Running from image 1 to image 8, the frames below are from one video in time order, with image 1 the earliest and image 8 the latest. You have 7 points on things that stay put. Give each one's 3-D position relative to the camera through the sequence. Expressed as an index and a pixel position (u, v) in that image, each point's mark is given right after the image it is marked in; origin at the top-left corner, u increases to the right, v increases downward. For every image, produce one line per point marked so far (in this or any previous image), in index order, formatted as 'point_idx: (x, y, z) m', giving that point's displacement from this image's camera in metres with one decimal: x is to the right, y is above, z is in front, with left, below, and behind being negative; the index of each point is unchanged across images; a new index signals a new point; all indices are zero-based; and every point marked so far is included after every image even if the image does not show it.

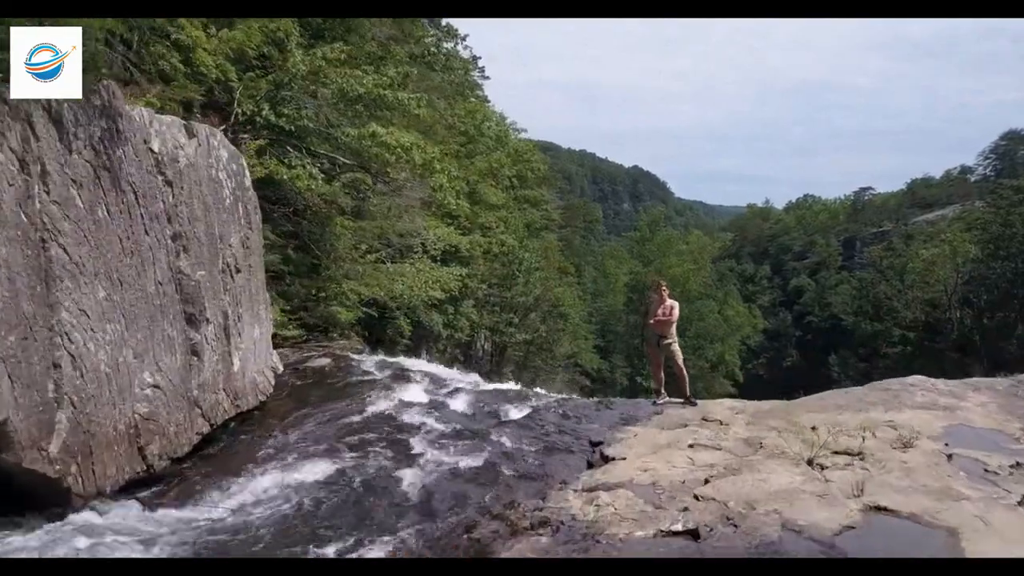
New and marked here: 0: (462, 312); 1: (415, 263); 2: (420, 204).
0: (-1.3, -0.6, +19.9) m
1: (-1.8, +0.5, +14.3) m
2: (-1.9, +1.6, +15.2) m
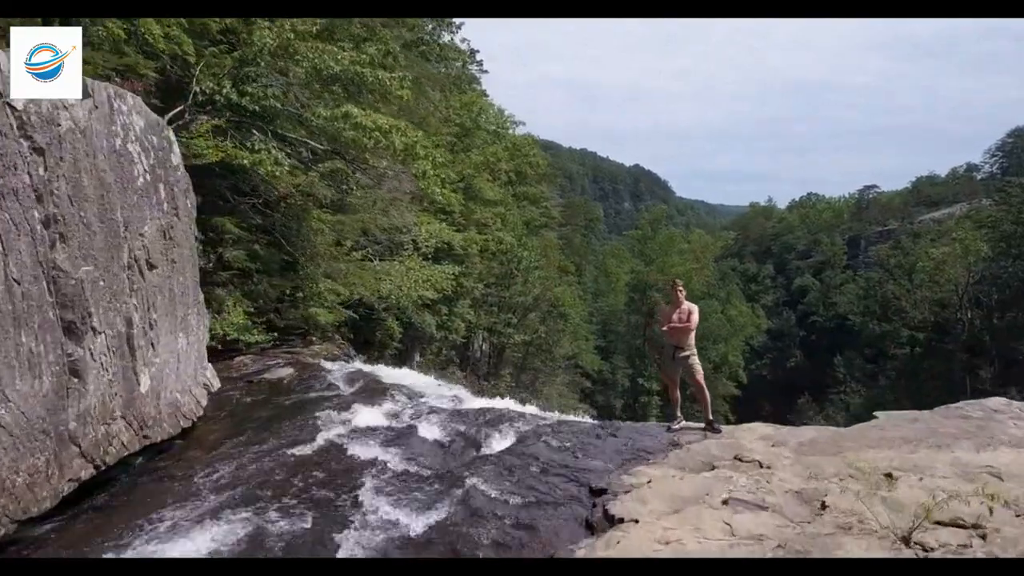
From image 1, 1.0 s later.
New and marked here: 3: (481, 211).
0: (-1.3, -0.6, +19.1) m
1: (-1.9, +0.5, +13.4) m
2: (-2.0, +1.6, +14.3) m
3: (-0.8, +1.9, +19.4) m
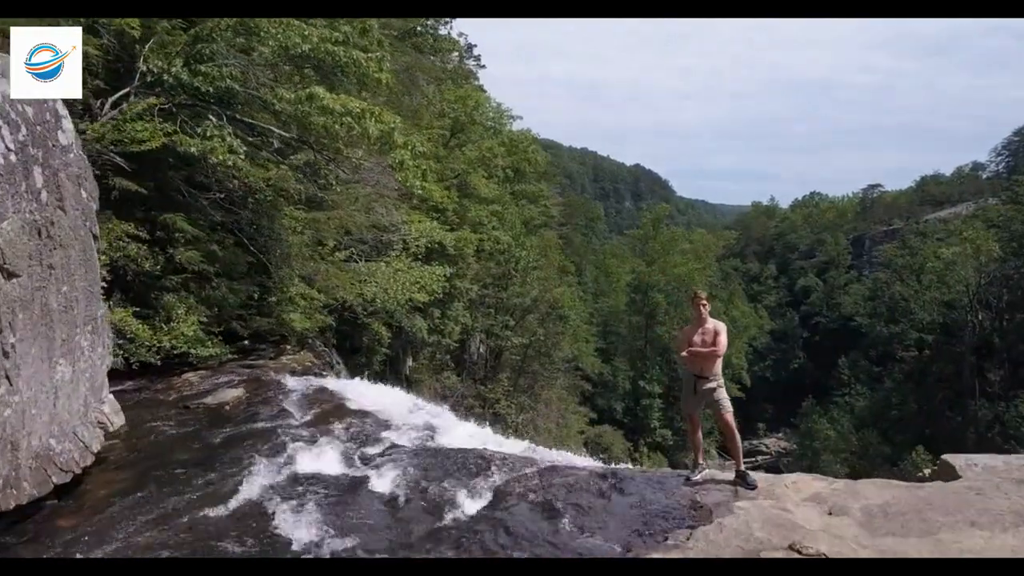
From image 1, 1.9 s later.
0: (-1.4, -0.6, +18.2) m
1: (-2.0, +0.4, +12.6) m
2: (-2.1, +1.6, +13.5) m
3: (-0.9, +1.9, +18.6) m
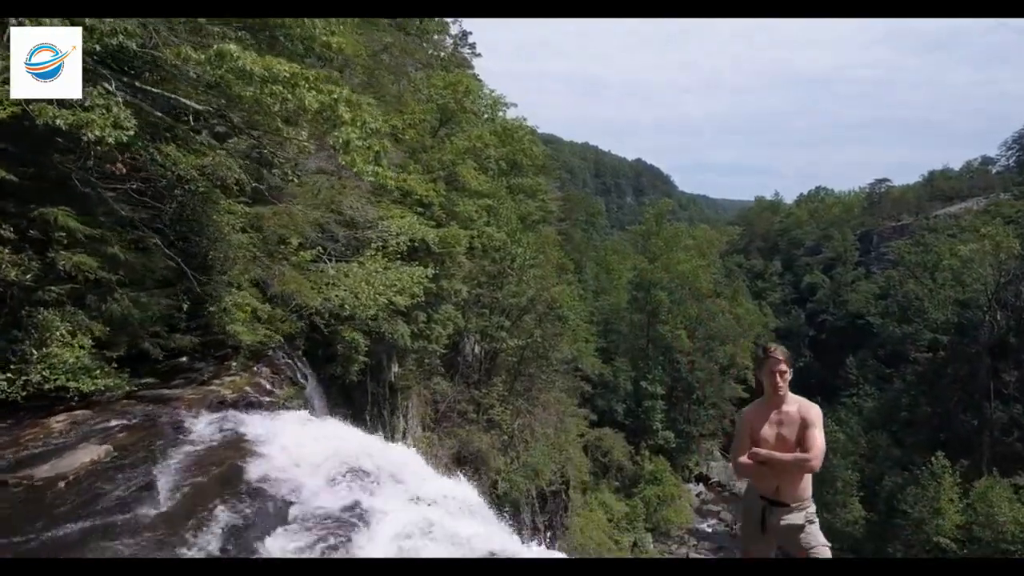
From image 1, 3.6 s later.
0: (-1.6, -0.6, +16.8) m
1: (-2.1, +0.4, +11.2) m
2: (-2.2, +1.5, +12.1) m
3: (-1.0, +1.9, +17.2) m
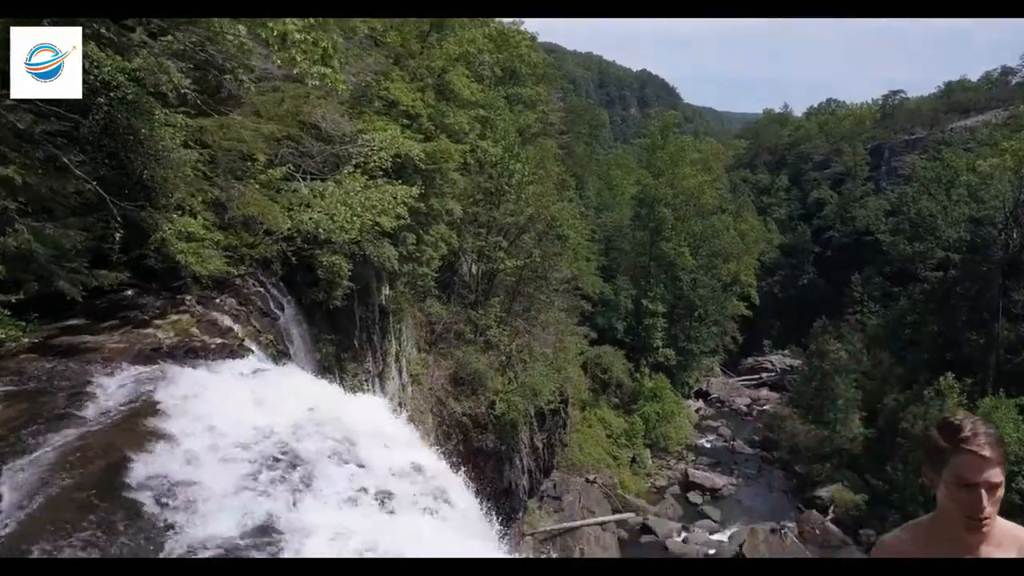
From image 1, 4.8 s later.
0: (-1.7, +1.0, +15.9) m
1: (-2.2, +1.4, +10.1) m
2: (-2.3, +2.6, +10.9) m
3: (-1.1, +3.5, +15.9) m
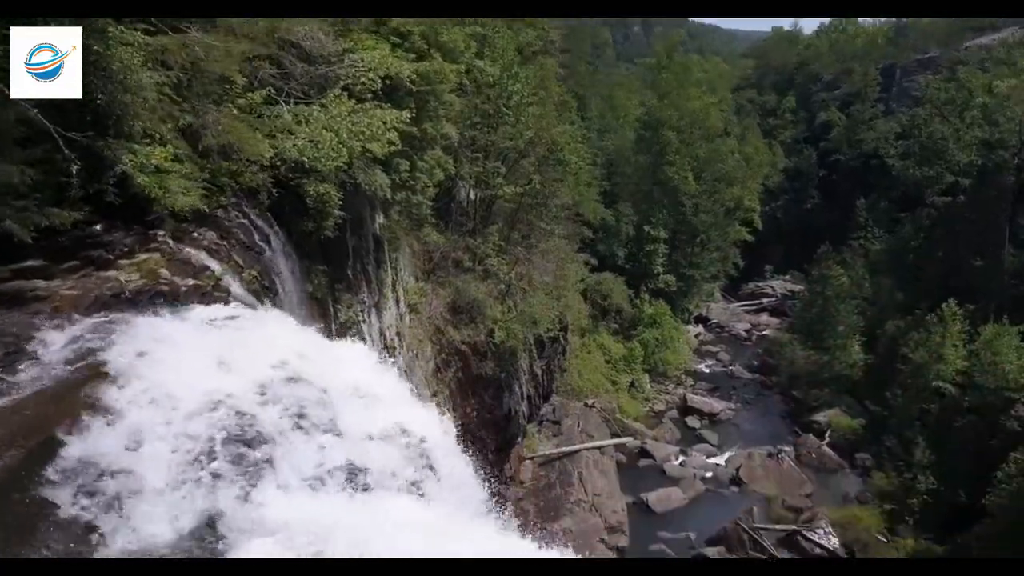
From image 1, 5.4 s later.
0: (-1.7, +2.4, +15.2) m
1: (-2.3, +2.3, +9.5) m
2: (-2.4, +3.5, +10.2) m
3: (-1.1, +4.9, +15.1) m
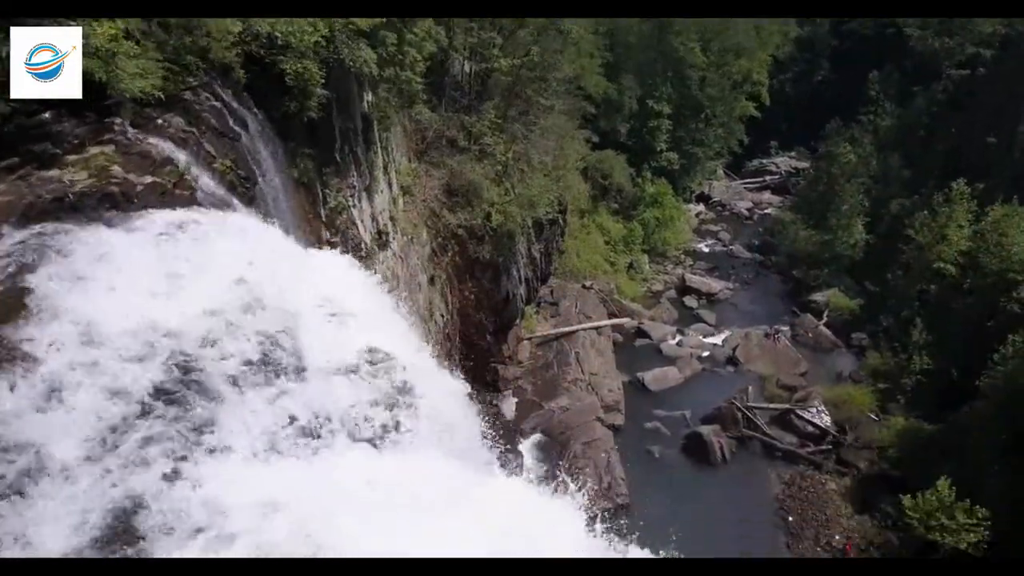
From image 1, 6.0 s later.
0: (-1.8, +4.6, +14.2) m
1: (-2.3, +3.5, +8.6) m
2: (-2.4, +4.9, +9.0) m
3: (-1.2, +7.0, +13.6) m
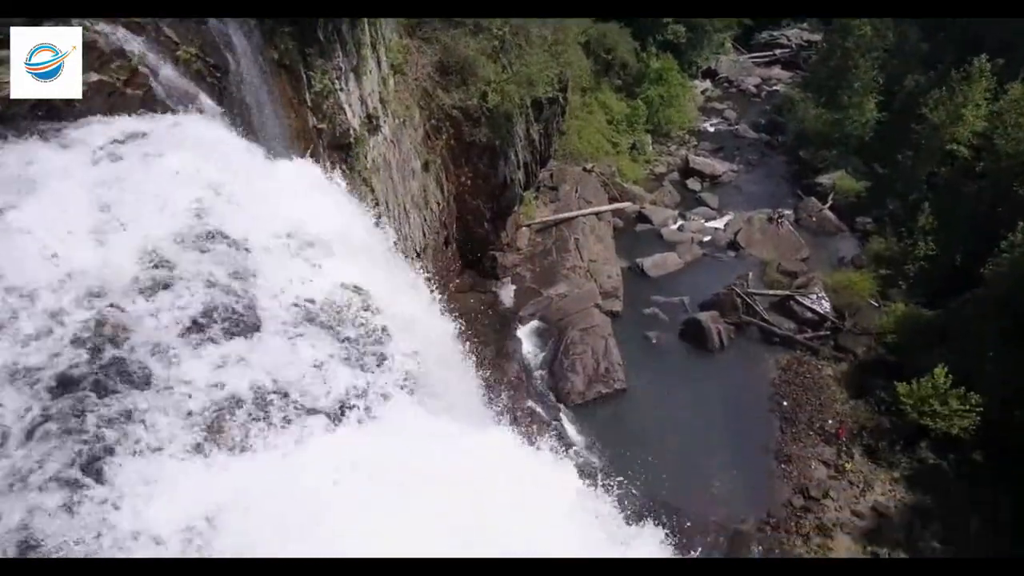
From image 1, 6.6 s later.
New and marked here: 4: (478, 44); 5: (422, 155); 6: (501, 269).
0: (-1.8, +6.5, +12.8) m
1: (-2.4, +4.5, +7.5) m
2: (-2.5, +5.9, +7.7) m
3: (-1.3, +8.8, +11.9) m
4: (-0.8, +5.9, +19.0) m
5: (-2.0, +2.9, +17.2) m
6: (-0.3, +0.4, +19.0) m
